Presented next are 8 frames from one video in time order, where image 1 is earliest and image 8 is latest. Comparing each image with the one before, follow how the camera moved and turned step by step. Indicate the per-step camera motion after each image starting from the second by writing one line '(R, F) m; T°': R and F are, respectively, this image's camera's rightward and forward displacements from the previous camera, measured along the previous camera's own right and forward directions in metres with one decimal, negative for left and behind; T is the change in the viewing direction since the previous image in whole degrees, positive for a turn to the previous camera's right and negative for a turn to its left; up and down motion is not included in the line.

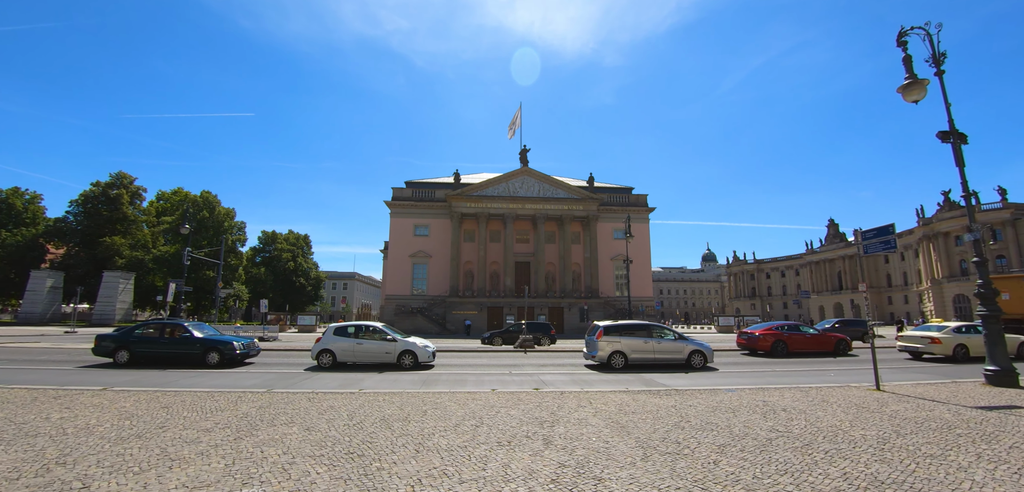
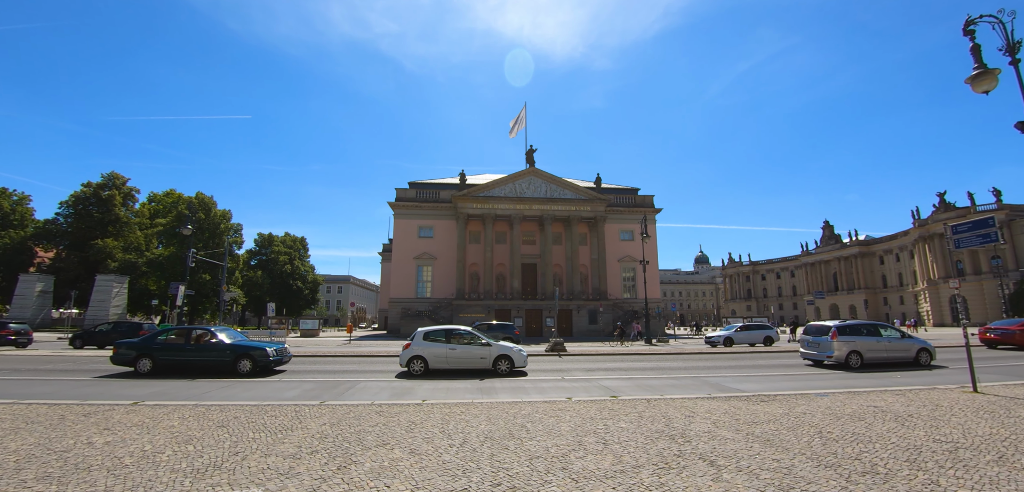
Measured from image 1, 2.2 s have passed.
(-1.9, +1.0) m; +1°
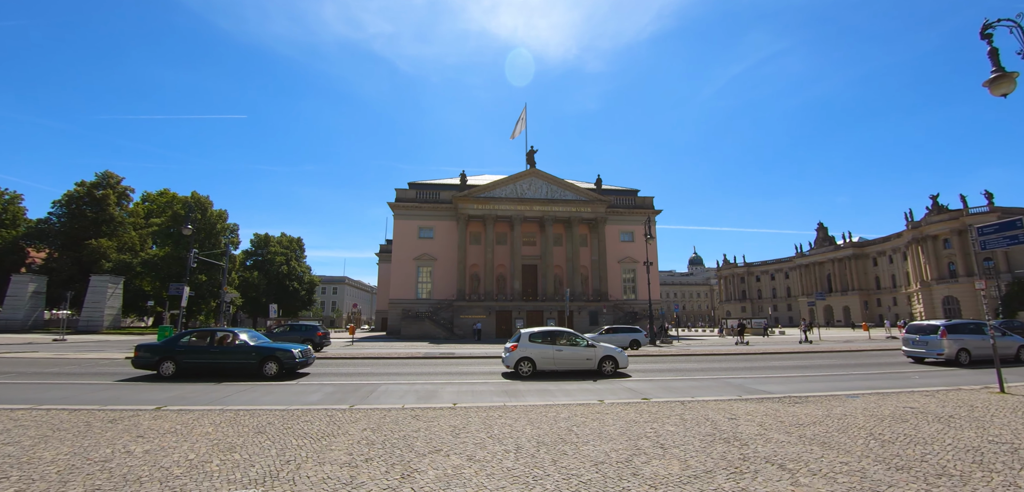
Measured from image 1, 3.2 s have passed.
(-0.8, +0.2) m; +1°
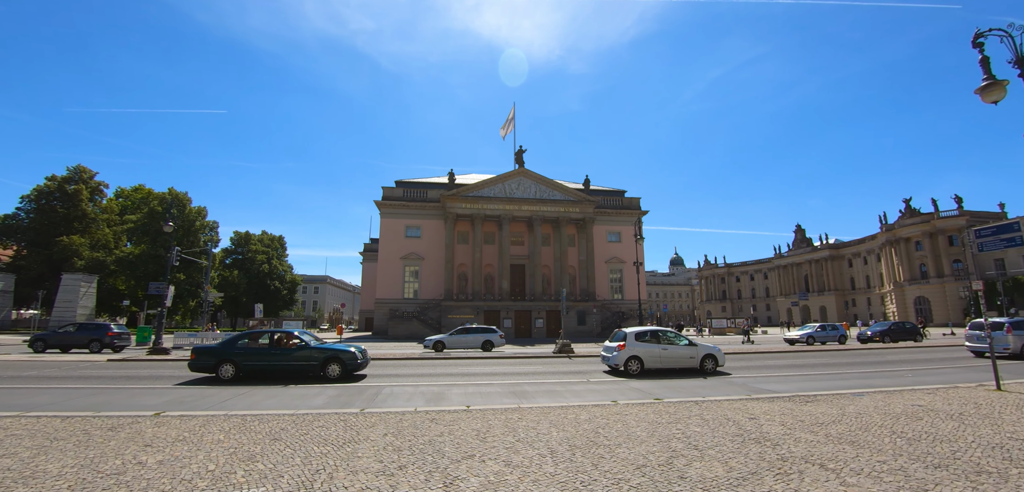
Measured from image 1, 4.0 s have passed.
(-0.7, +0.2) m; +2°
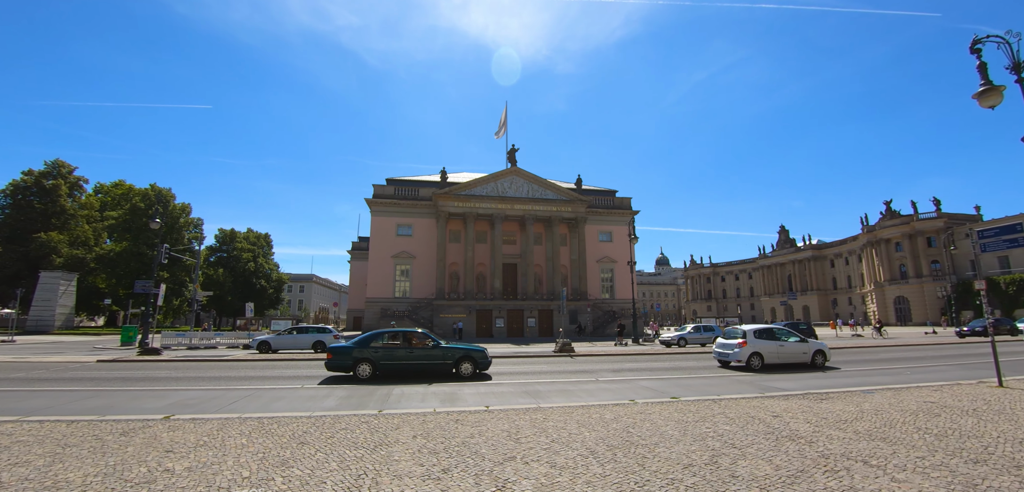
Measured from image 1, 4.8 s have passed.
(-0.7, +0.1) m; +2°
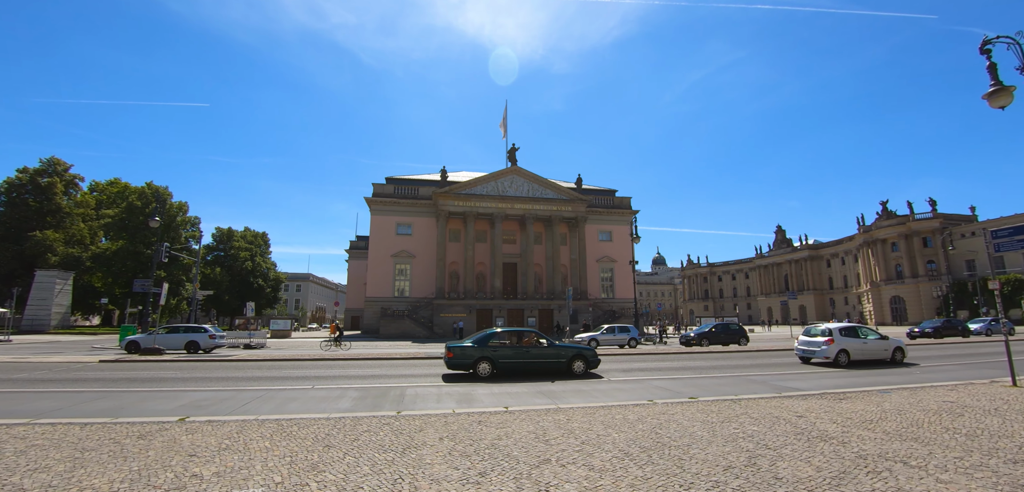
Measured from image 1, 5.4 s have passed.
(-0.5, +0.1) m; 0°
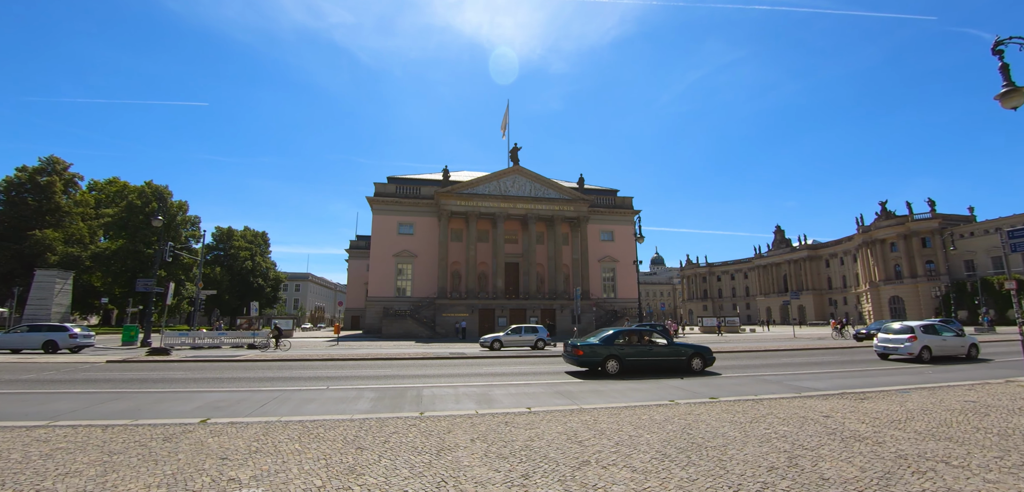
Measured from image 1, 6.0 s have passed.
(-0.5, +0.1) m; 0°
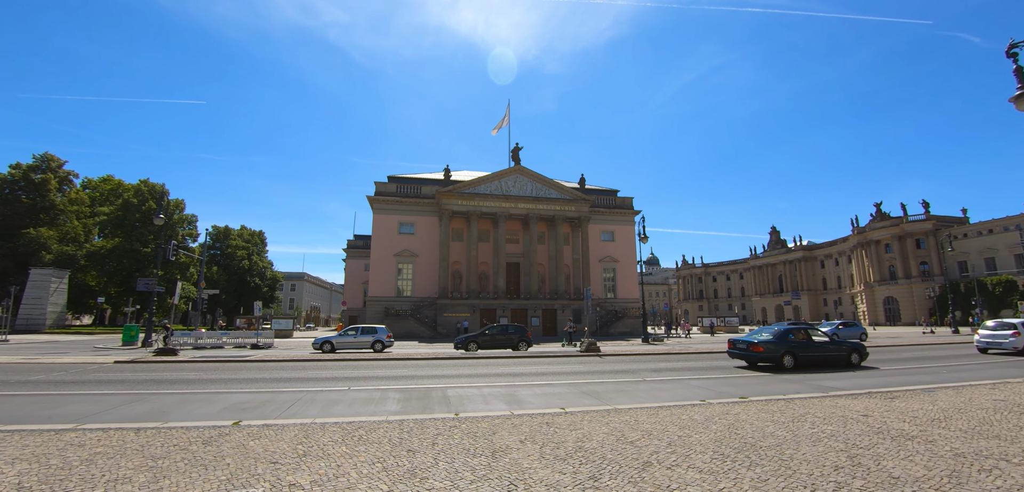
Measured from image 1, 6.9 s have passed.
(-0.8, +0.1) m; +1°
